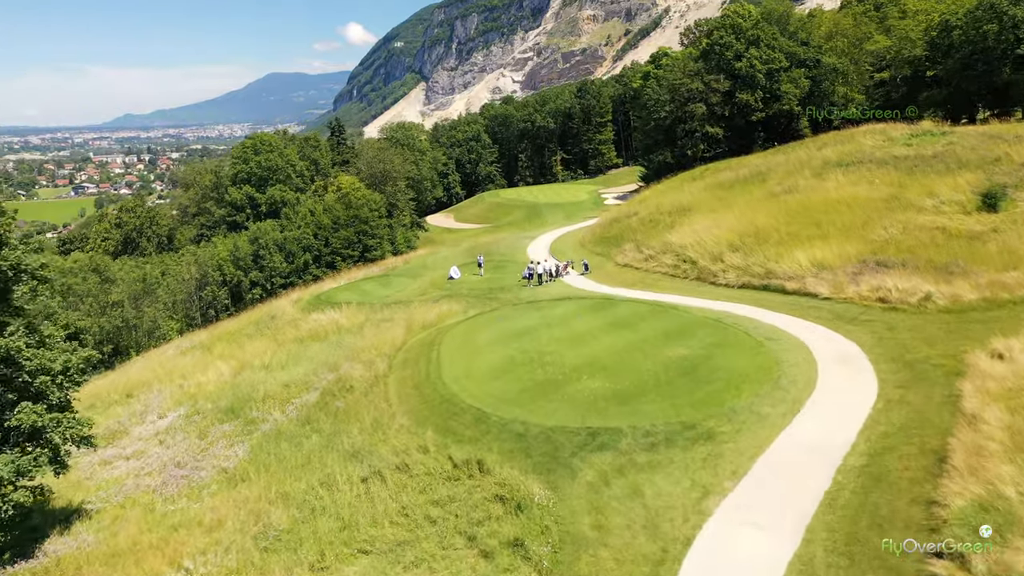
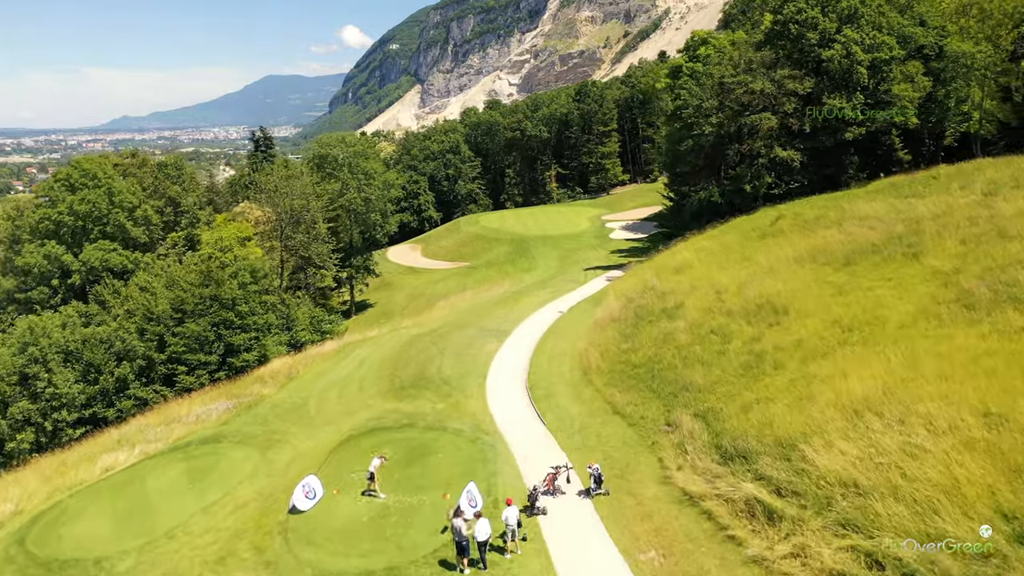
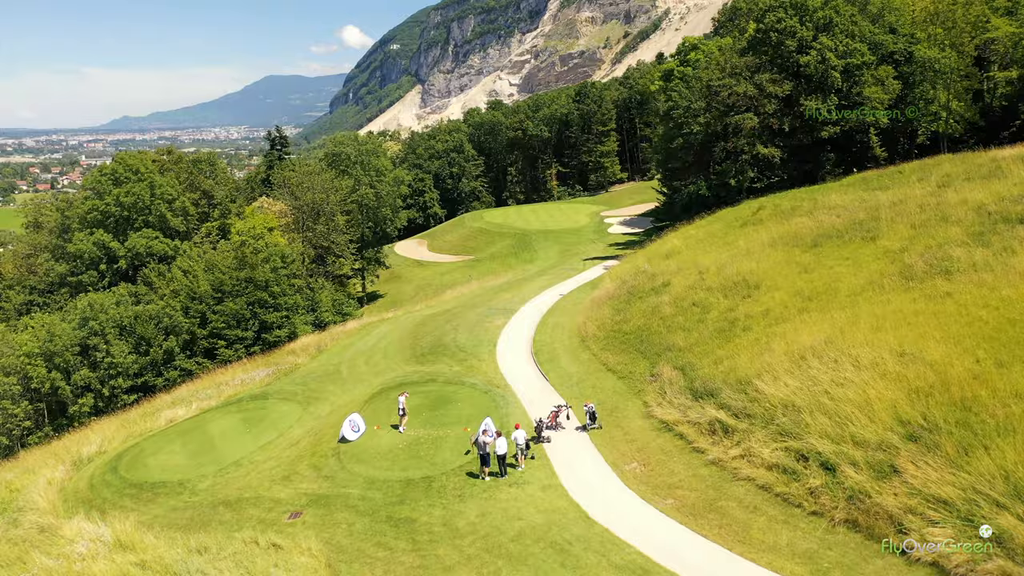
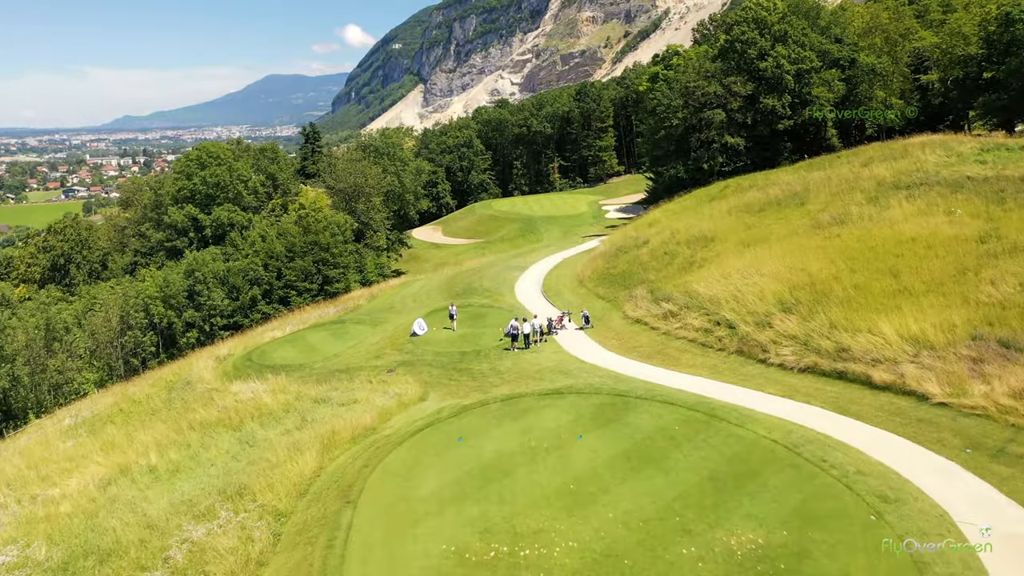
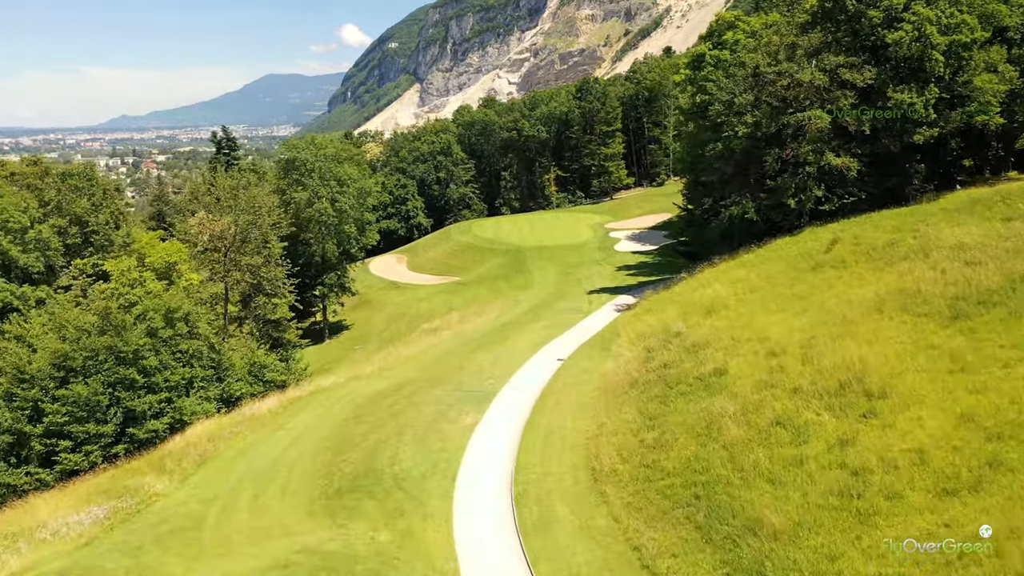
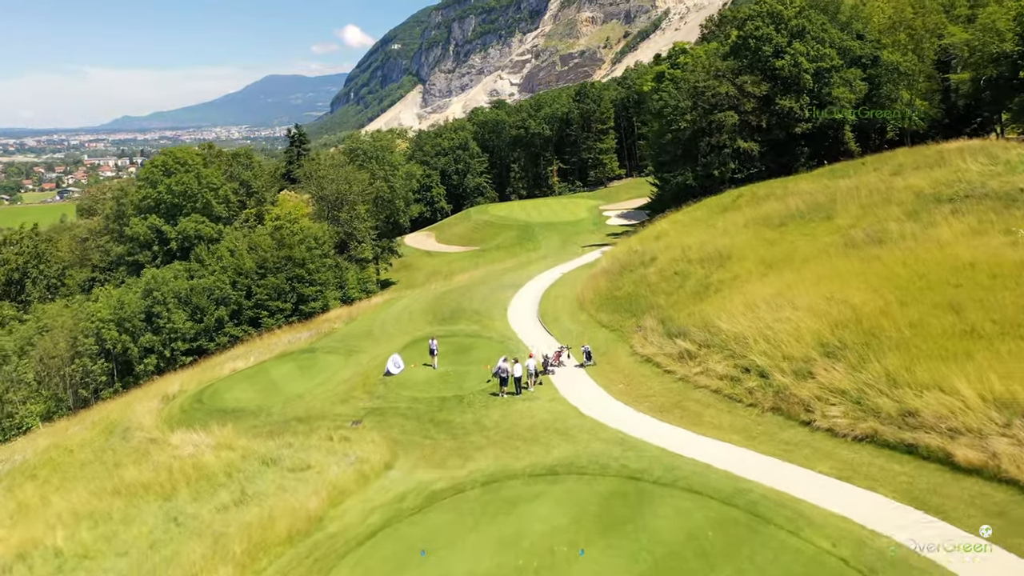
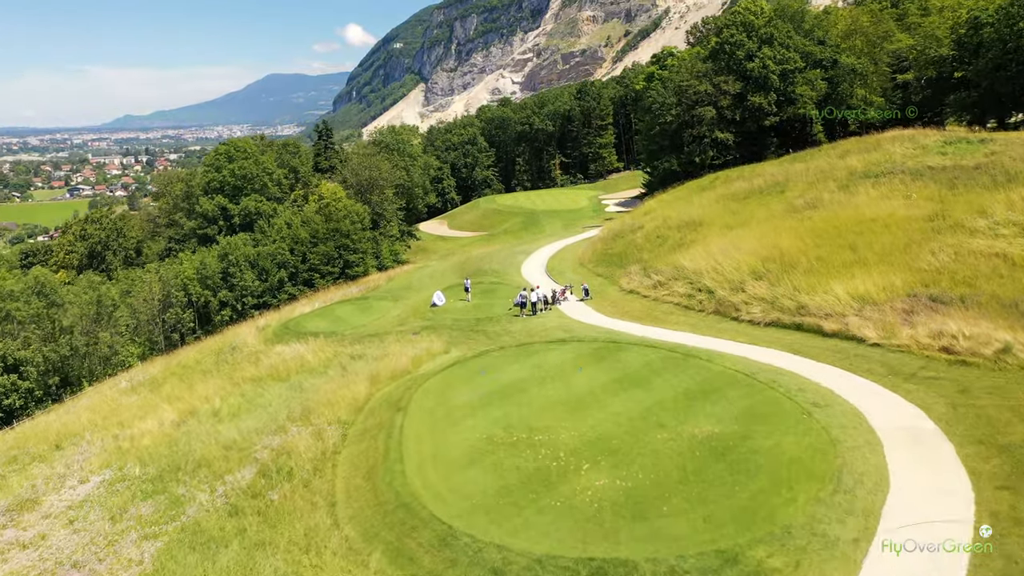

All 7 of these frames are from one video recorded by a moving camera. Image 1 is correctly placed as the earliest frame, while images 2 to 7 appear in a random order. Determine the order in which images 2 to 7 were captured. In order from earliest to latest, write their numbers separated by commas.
7, 4, 6, 3, 2, 5
